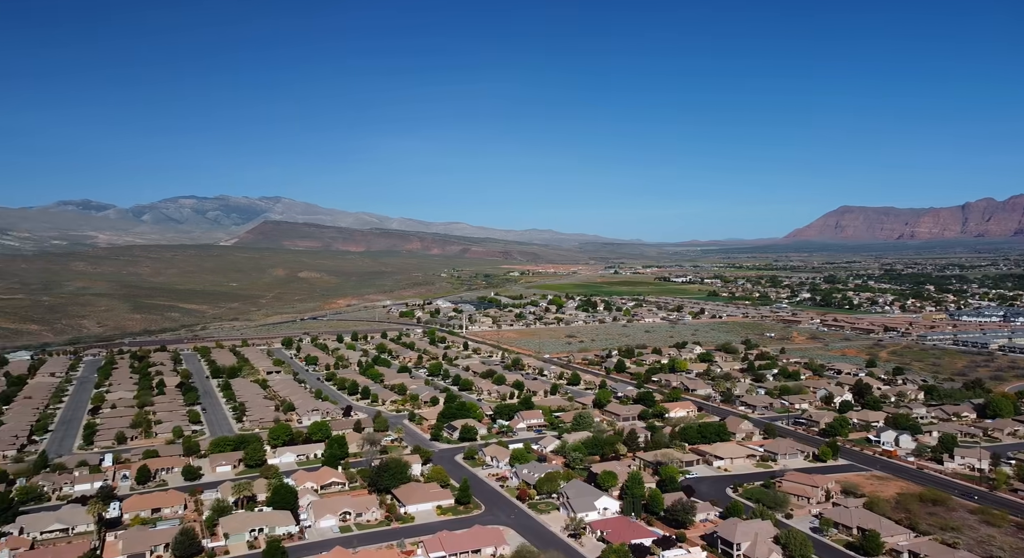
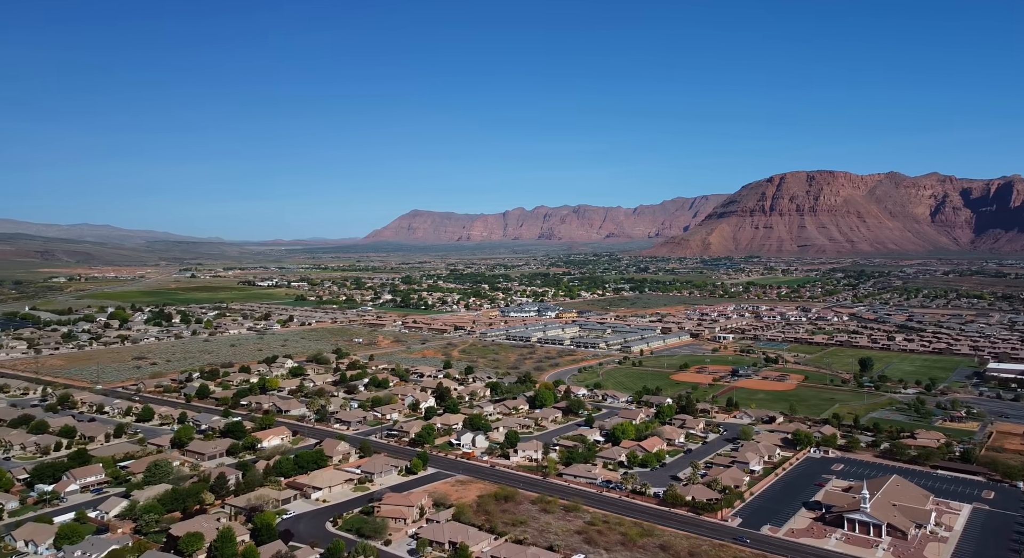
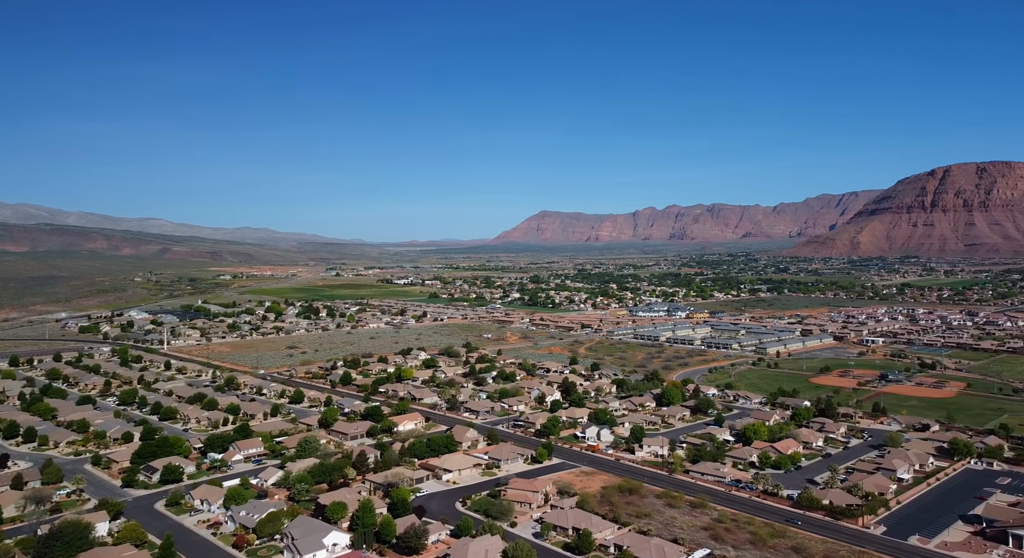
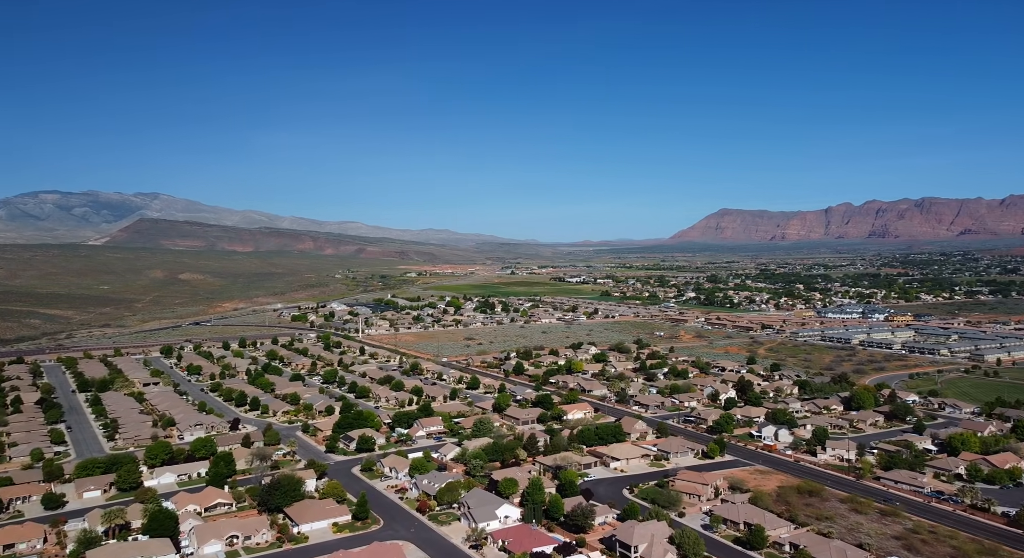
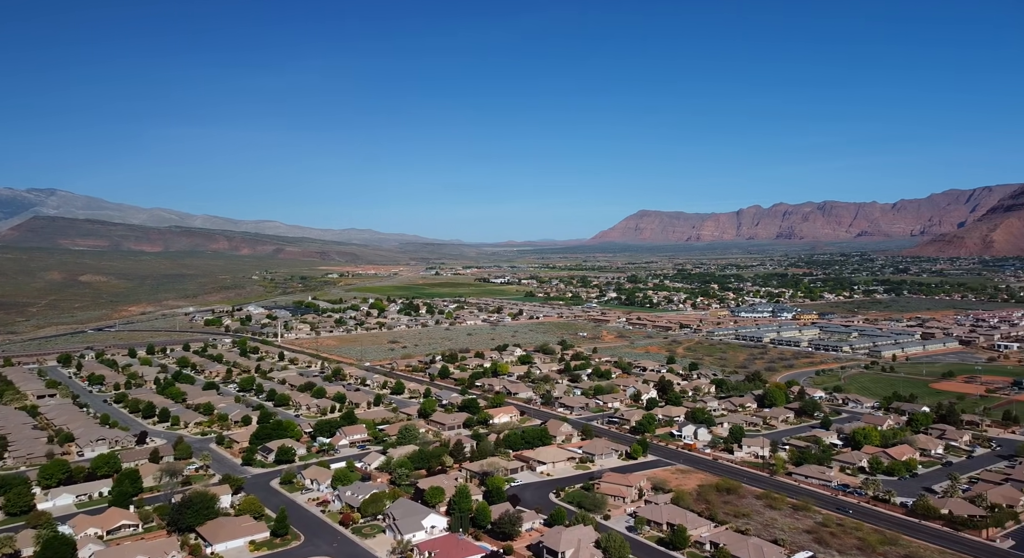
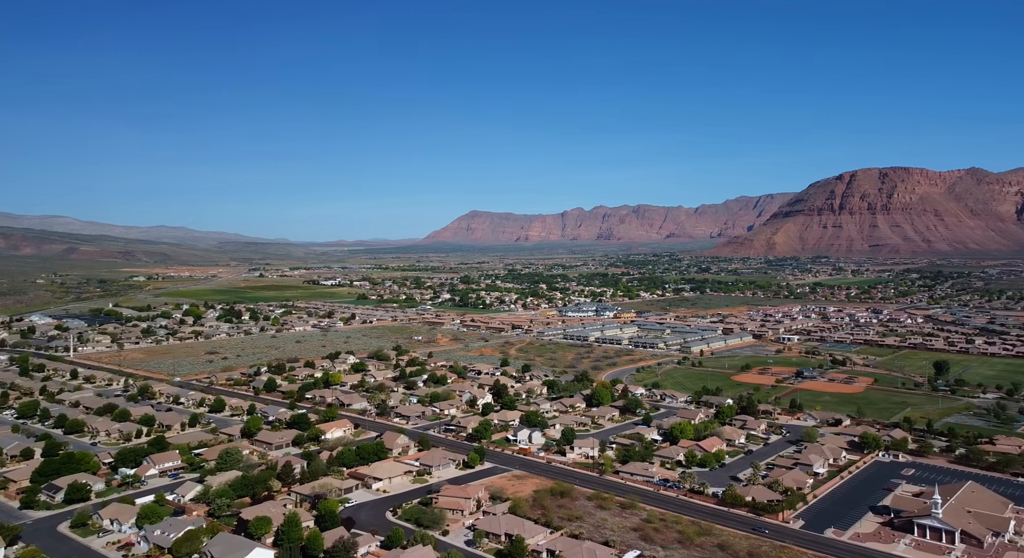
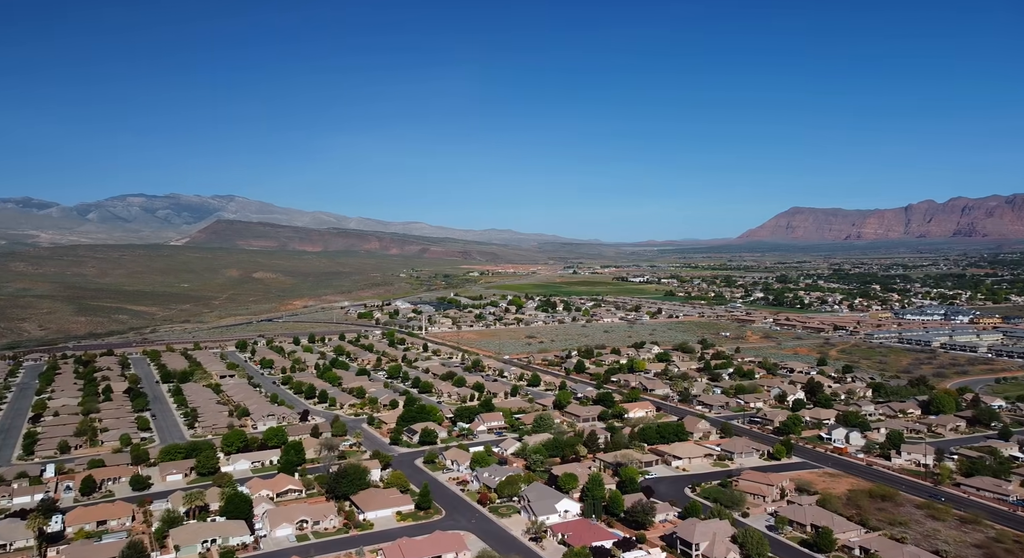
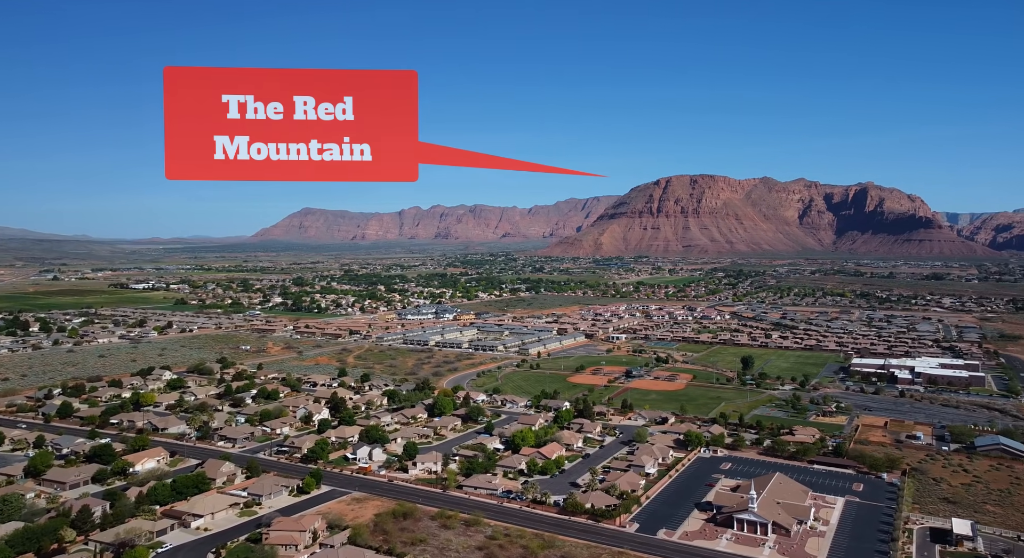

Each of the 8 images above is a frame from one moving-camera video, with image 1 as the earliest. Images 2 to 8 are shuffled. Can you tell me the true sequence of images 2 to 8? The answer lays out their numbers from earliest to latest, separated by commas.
7, 4, 5, 3, 6, 2, 8
